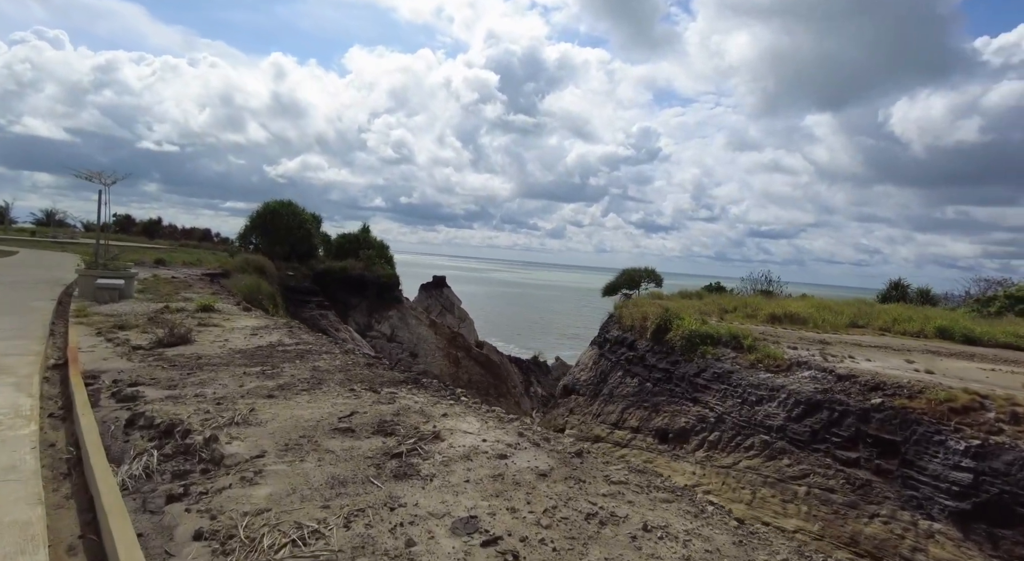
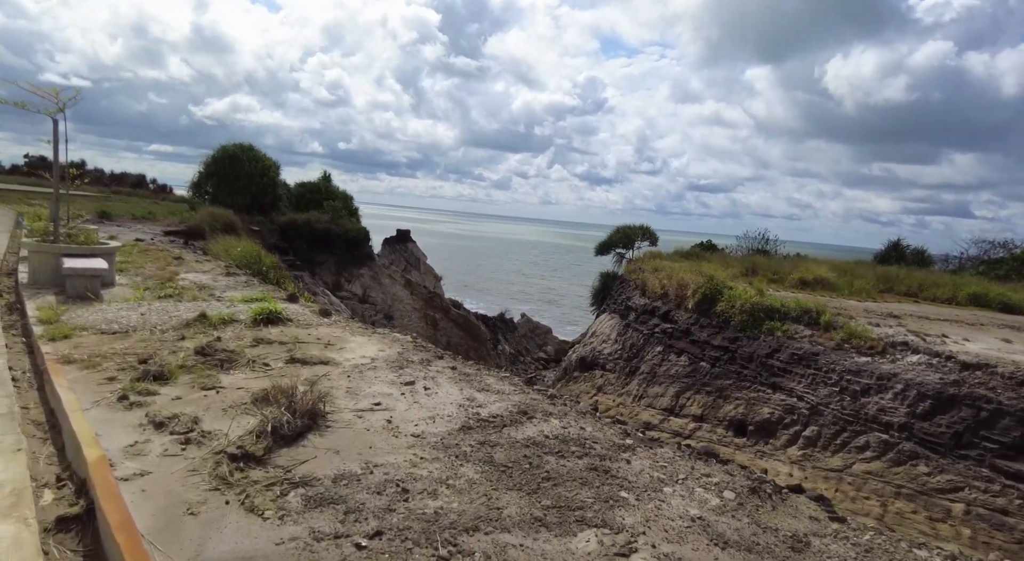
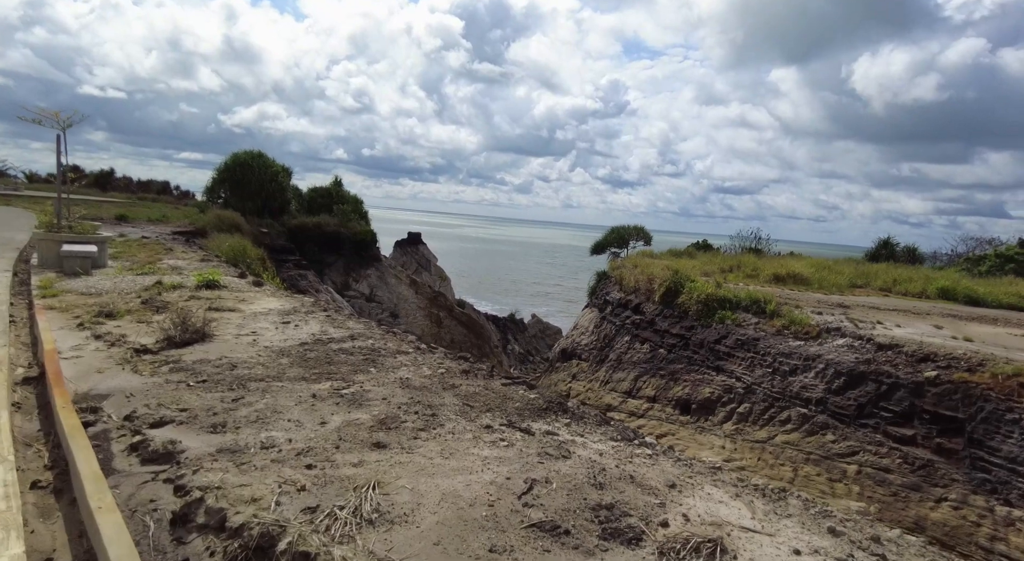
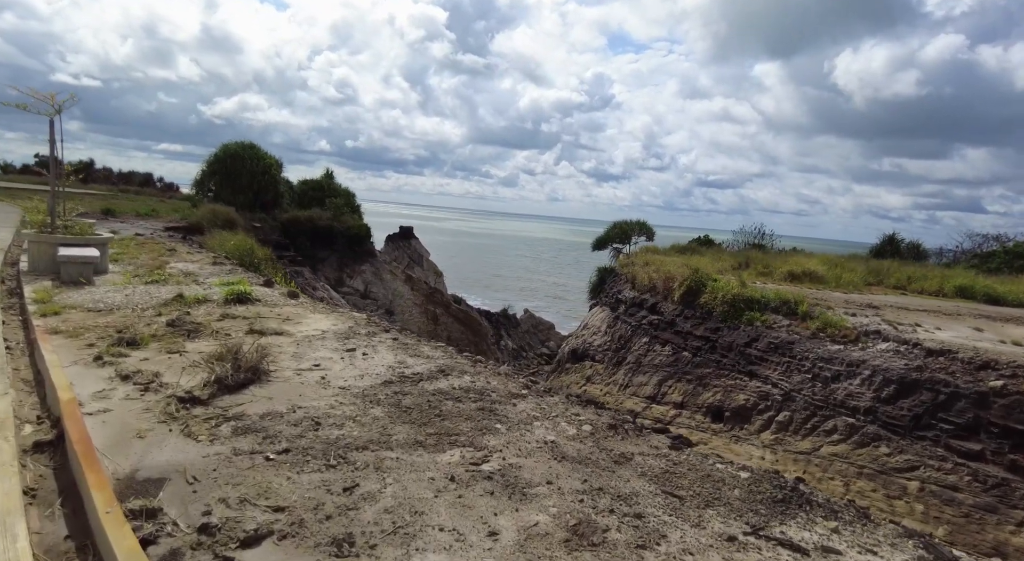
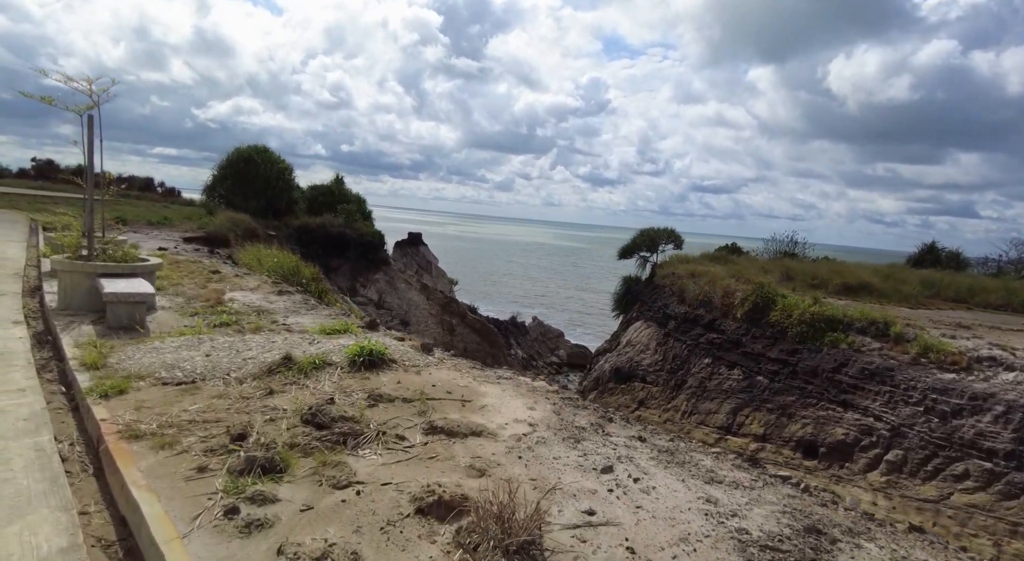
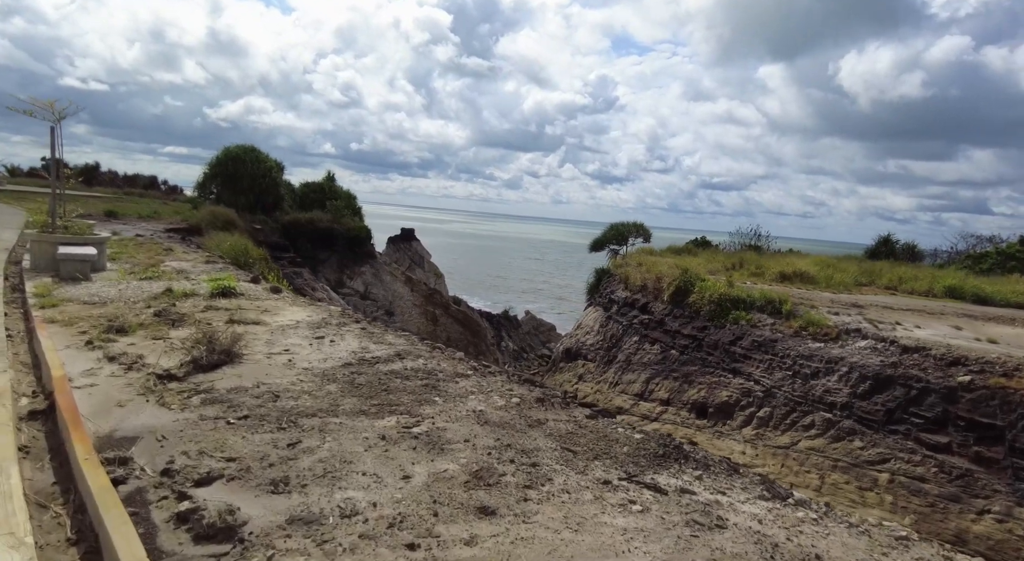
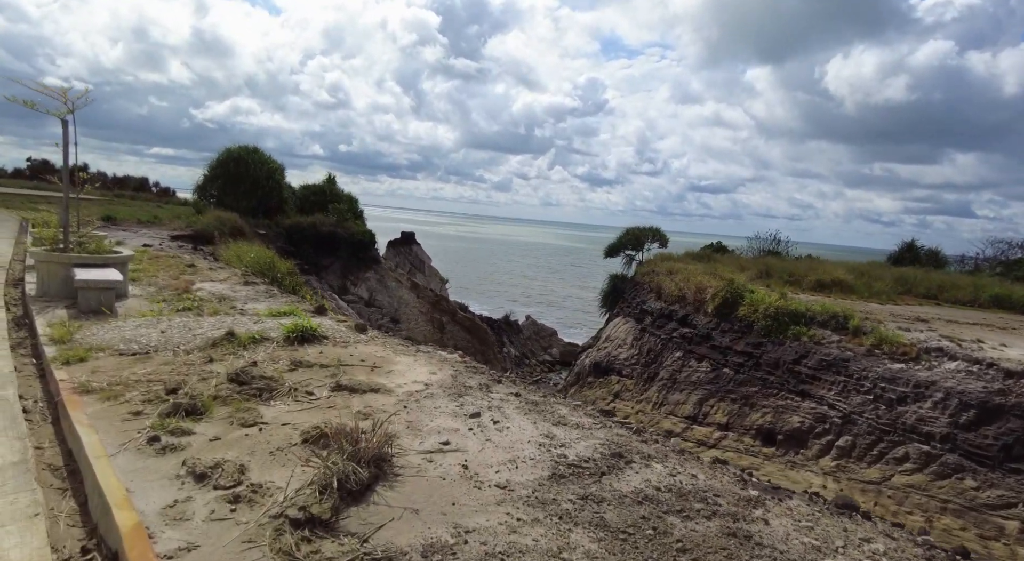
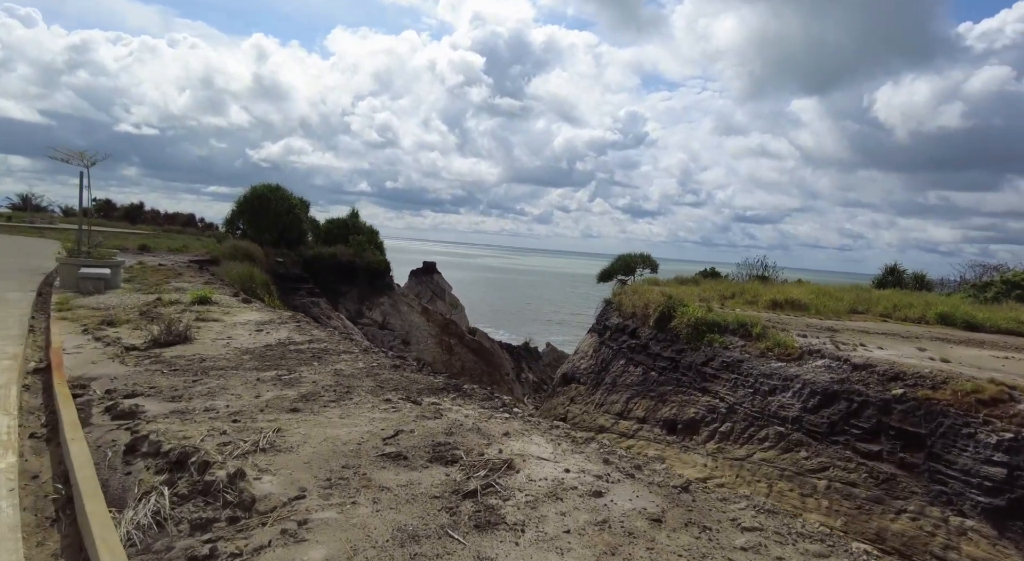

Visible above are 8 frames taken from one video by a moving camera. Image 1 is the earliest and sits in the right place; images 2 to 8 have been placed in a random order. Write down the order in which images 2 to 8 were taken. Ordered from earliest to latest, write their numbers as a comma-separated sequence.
8, 3, 6, 4, 2, 7, 5
